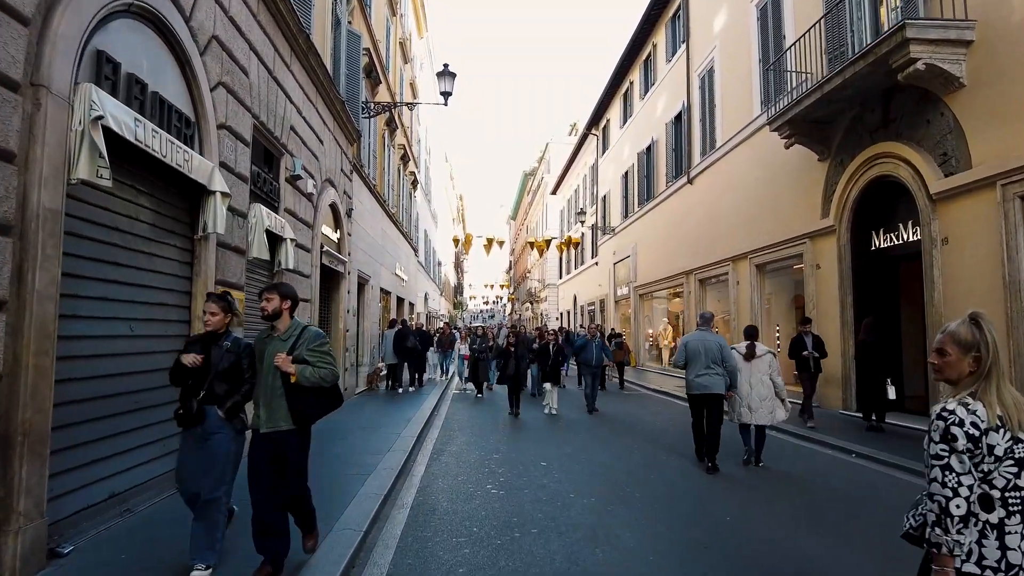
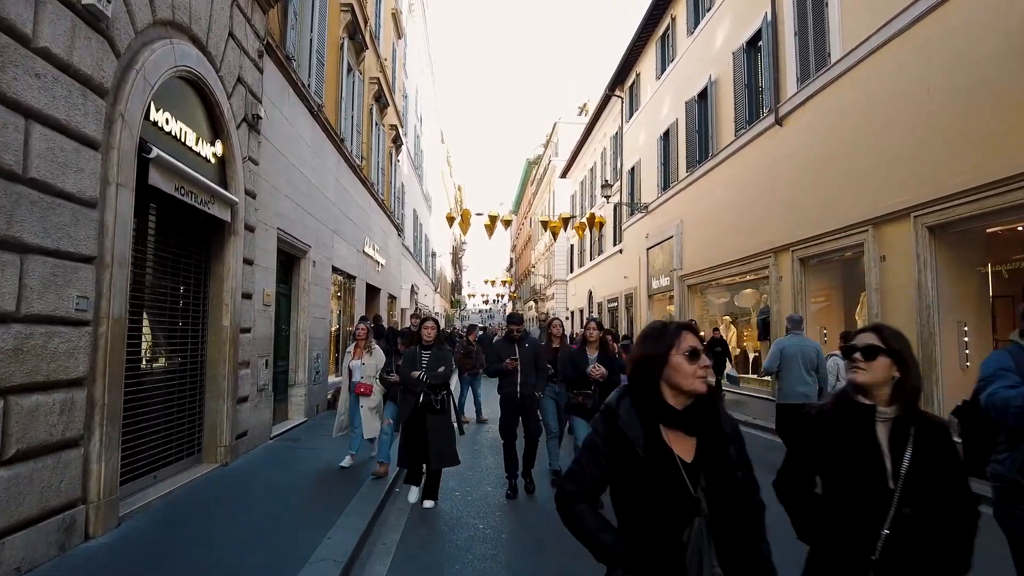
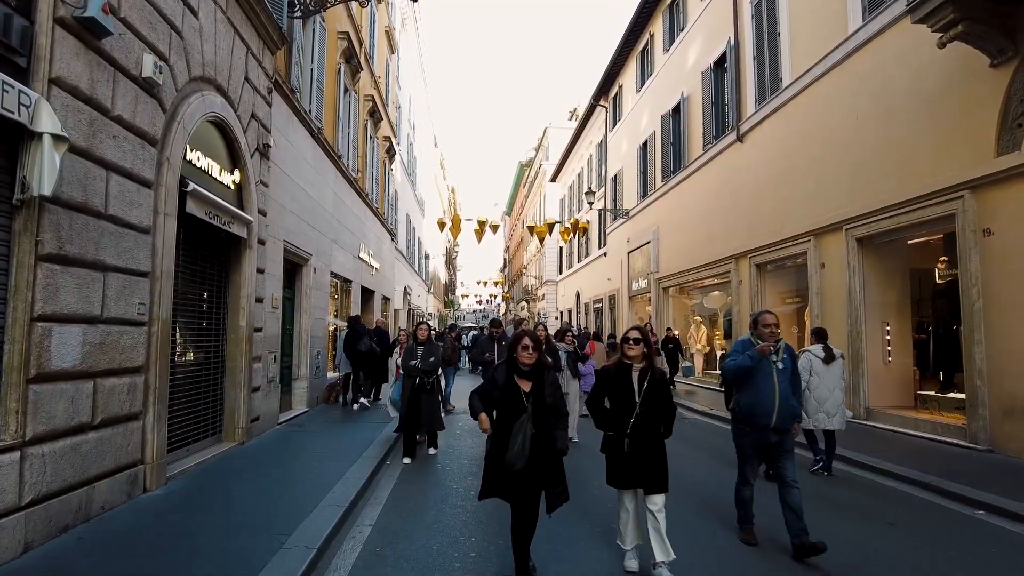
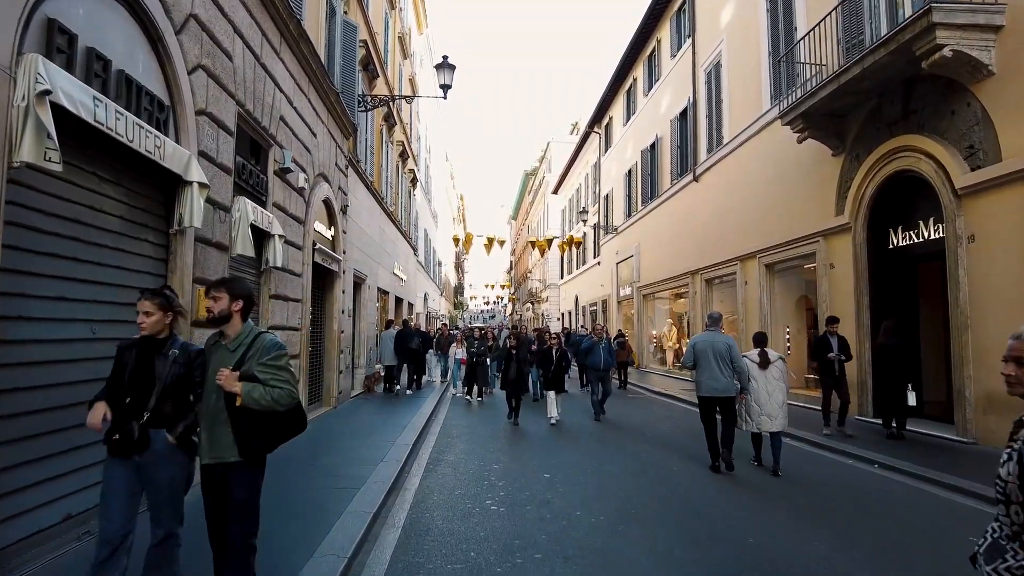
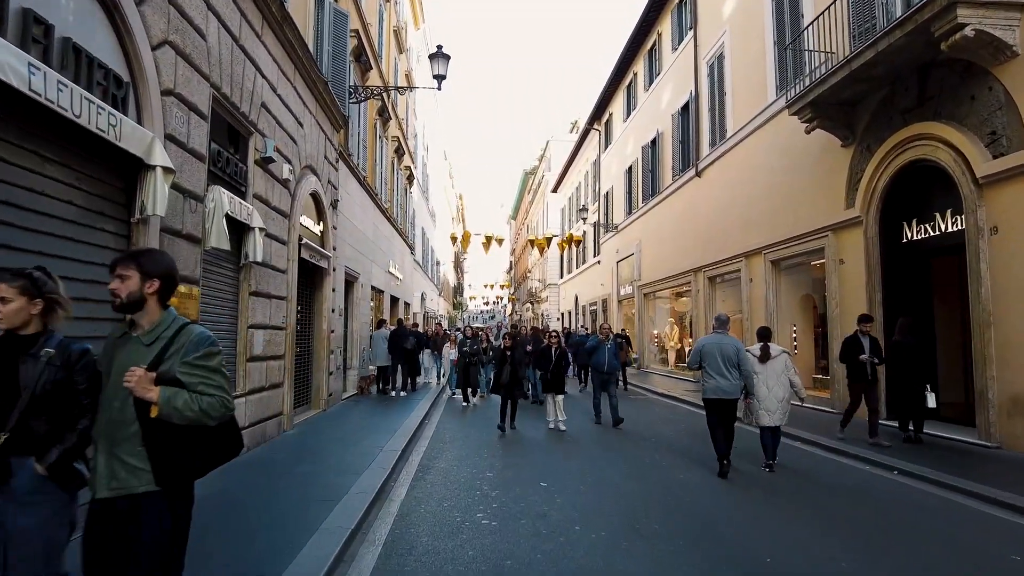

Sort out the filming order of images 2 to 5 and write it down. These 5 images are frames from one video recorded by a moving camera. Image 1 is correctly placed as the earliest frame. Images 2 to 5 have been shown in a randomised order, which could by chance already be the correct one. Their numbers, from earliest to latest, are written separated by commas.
4, 5, 3, 2
